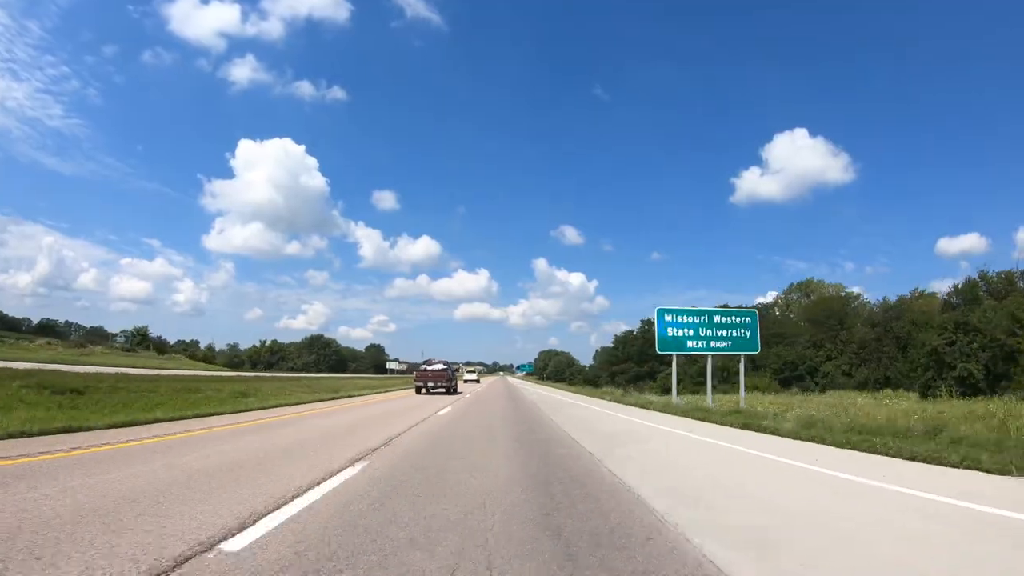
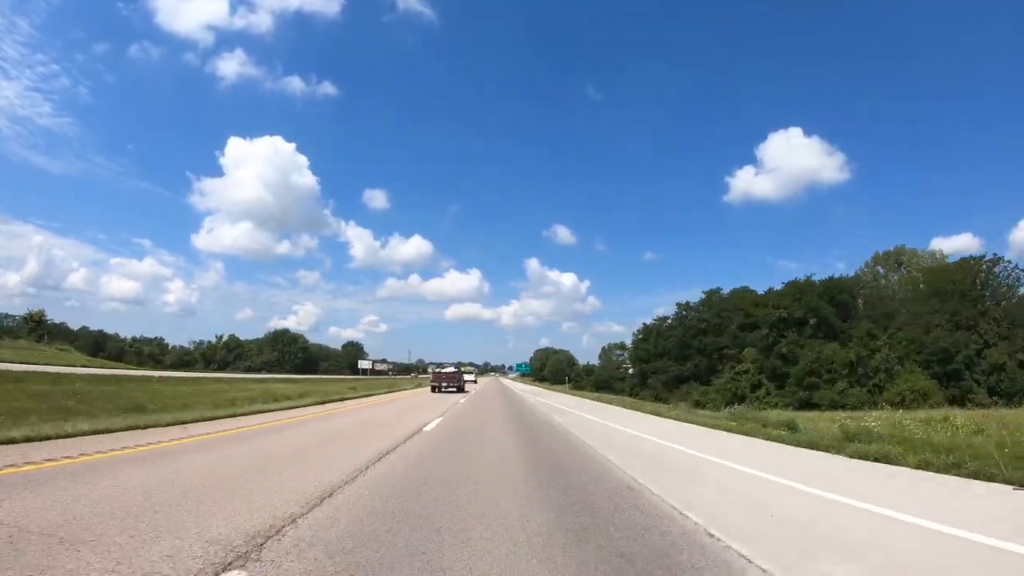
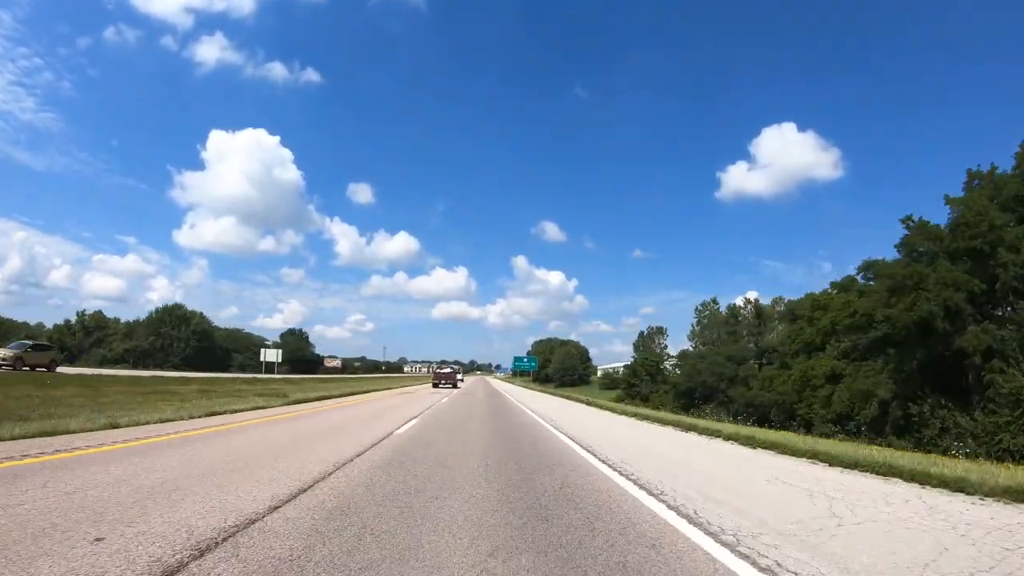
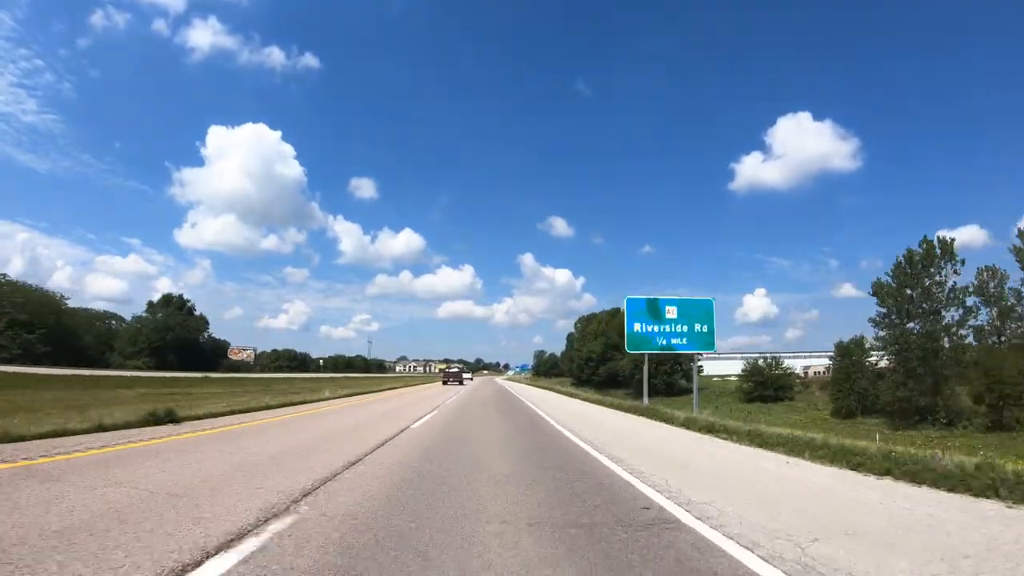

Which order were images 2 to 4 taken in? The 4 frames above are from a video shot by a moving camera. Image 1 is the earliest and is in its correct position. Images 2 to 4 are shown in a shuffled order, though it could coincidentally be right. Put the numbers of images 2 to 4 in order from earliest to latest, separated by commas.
2, 3, 4
